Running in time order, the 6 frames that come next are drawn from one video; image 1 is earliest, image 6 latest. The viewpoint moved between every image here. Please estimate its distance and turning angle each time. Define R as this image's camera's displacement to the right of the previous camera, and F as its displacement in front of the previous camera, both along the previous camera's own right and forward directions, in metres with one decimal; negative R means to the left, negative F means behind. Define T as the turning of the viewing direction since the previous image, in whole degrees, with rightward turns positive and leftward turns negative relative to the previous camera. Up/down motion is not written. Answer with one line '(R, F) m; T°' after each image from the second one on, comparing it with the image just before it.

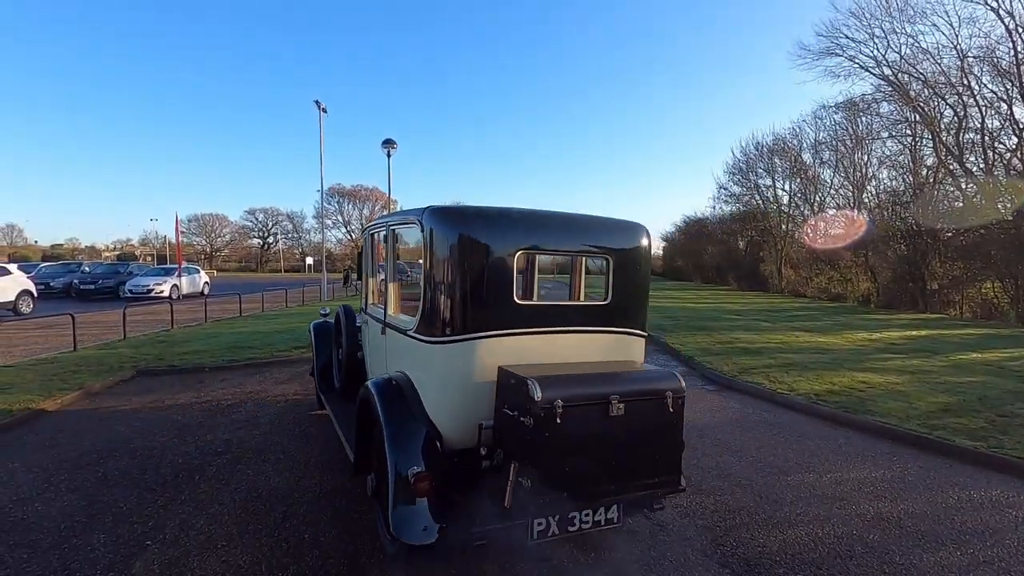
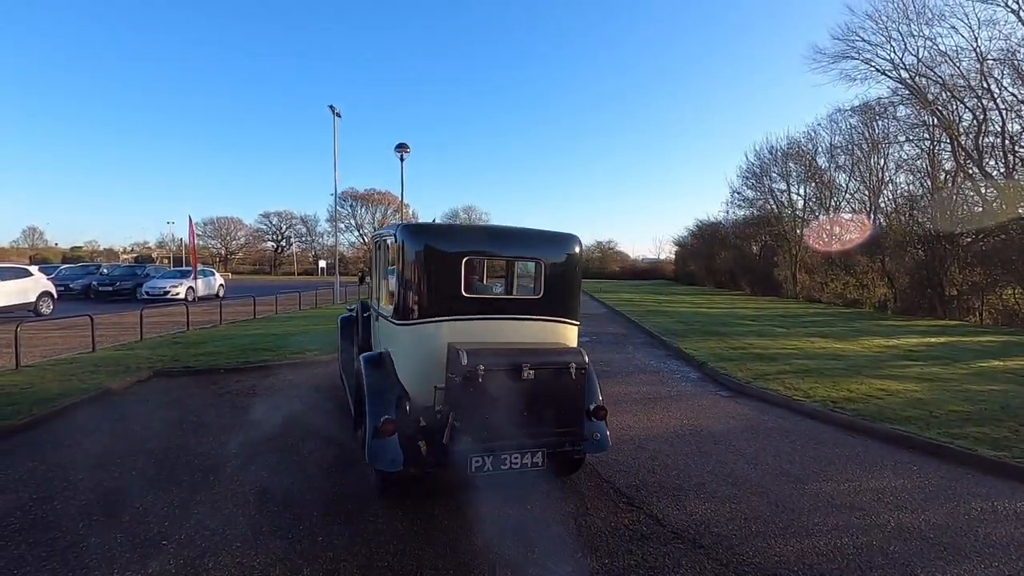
(0.0, 0.0) m; -1°
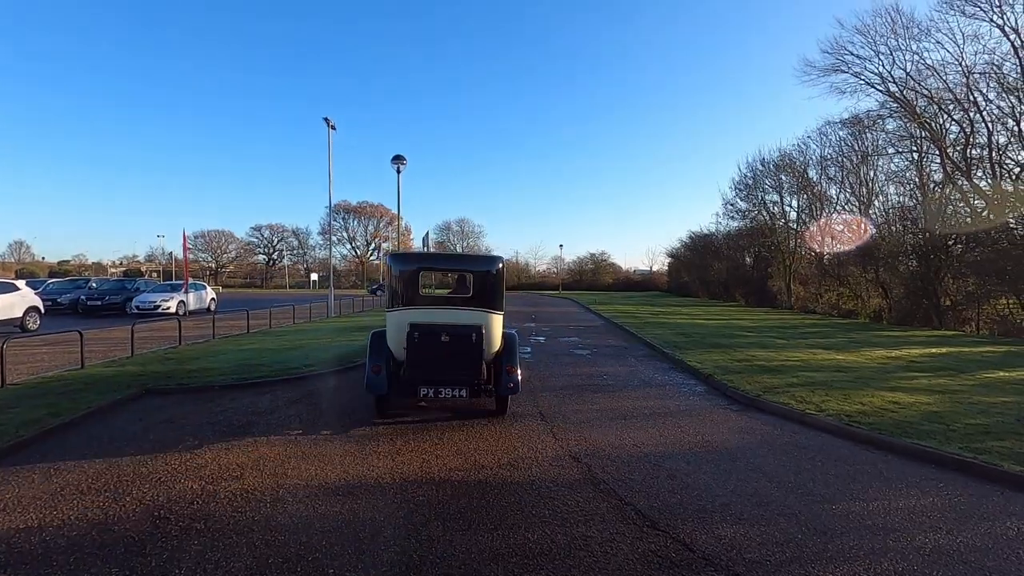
(-0.2, +0.2) m; +1°
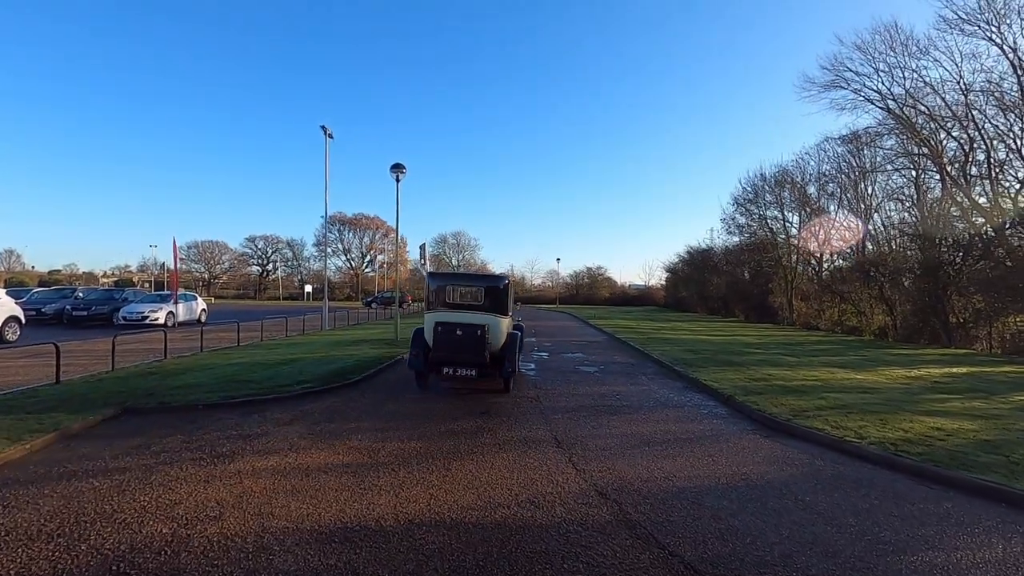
(-0.2, +0.7) m; +1°
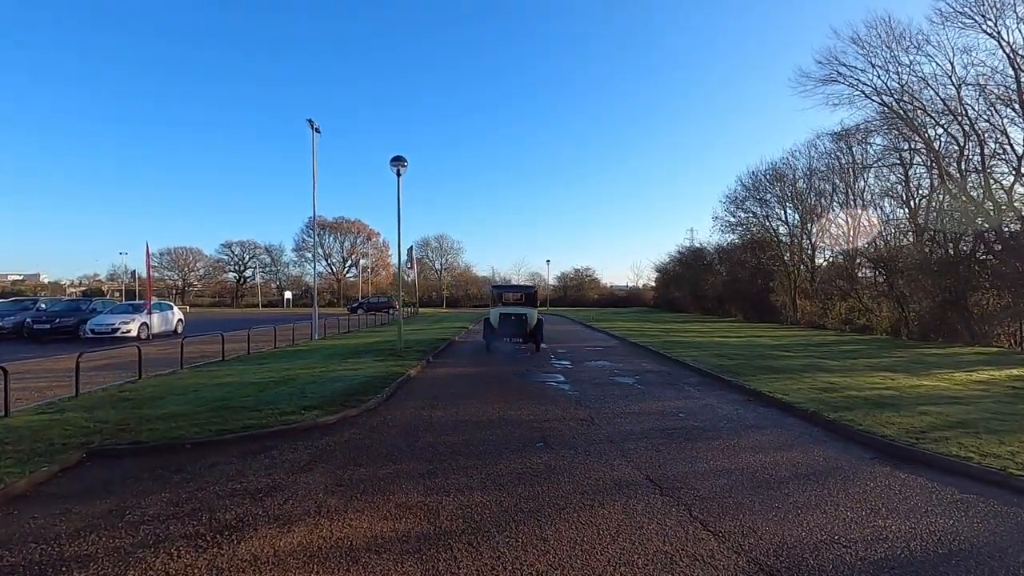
(-1.0, +1.6) m; +2°
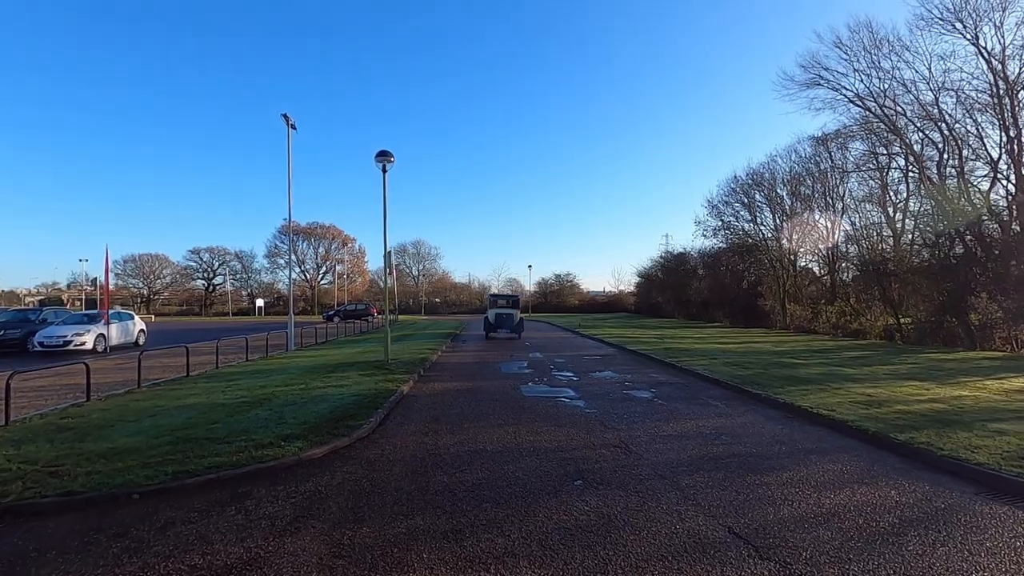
(-0.6, +1.3) m; +2°
